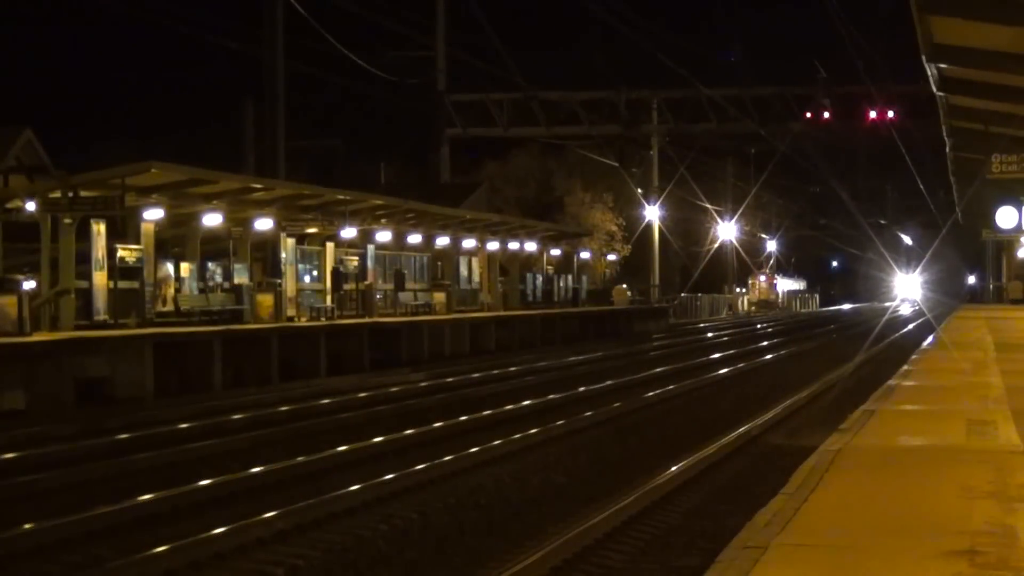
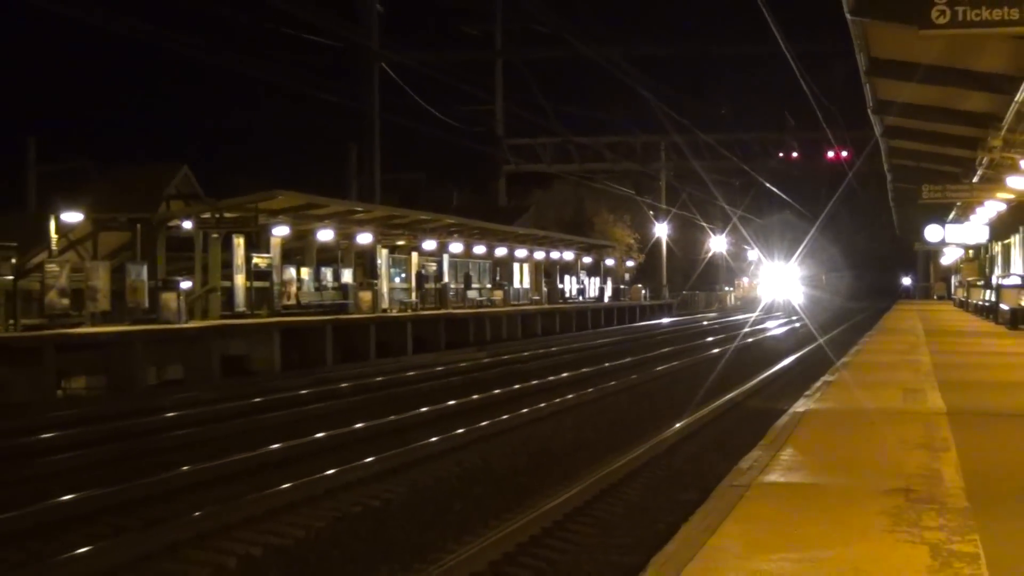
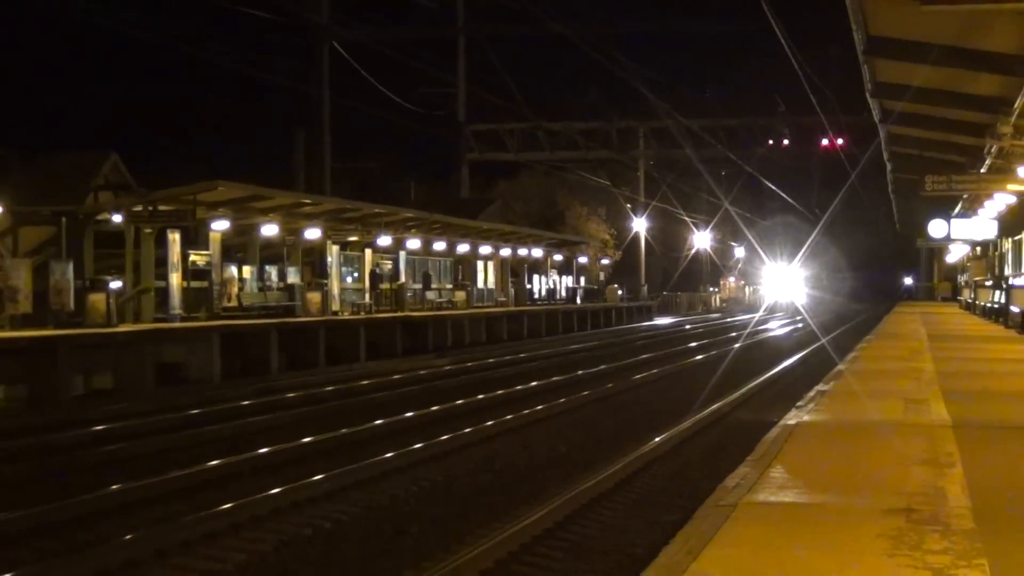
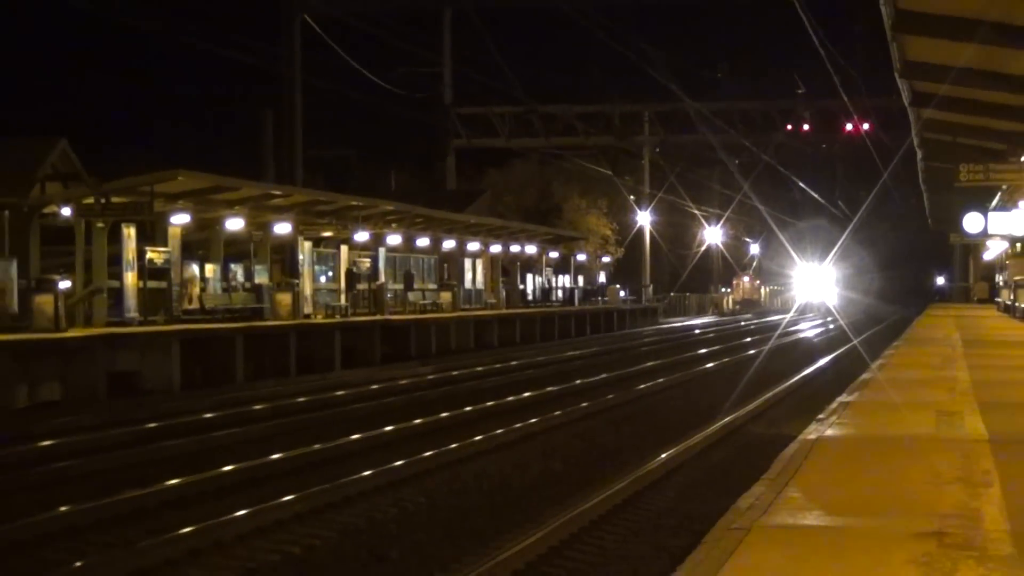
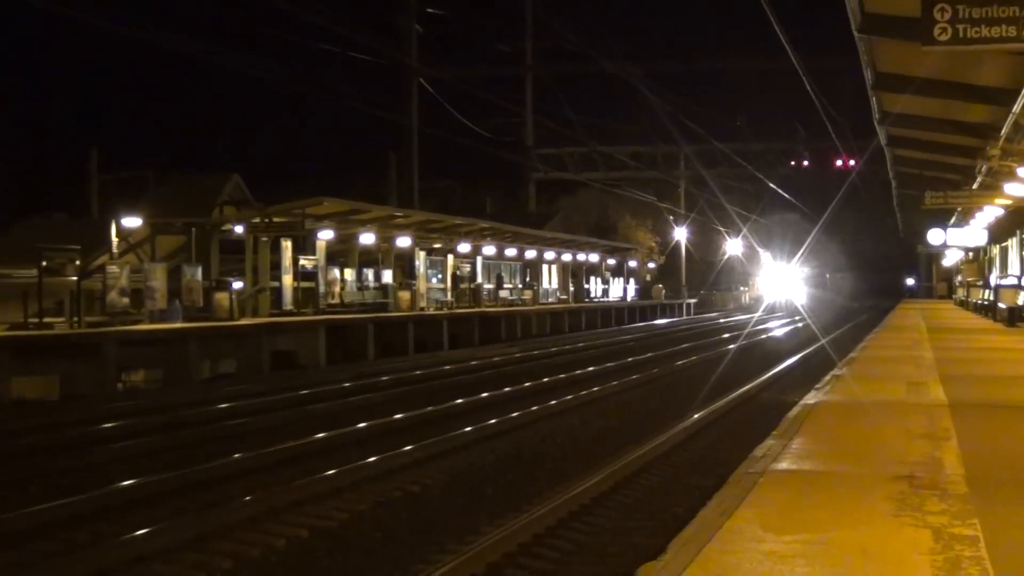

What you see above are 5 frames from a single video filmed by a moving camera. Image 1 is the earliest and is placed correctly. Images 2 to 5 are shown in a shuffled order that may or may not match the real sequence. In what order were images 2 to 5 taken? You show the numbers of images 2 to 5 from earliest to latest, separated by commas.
4, 3, 2, 5
